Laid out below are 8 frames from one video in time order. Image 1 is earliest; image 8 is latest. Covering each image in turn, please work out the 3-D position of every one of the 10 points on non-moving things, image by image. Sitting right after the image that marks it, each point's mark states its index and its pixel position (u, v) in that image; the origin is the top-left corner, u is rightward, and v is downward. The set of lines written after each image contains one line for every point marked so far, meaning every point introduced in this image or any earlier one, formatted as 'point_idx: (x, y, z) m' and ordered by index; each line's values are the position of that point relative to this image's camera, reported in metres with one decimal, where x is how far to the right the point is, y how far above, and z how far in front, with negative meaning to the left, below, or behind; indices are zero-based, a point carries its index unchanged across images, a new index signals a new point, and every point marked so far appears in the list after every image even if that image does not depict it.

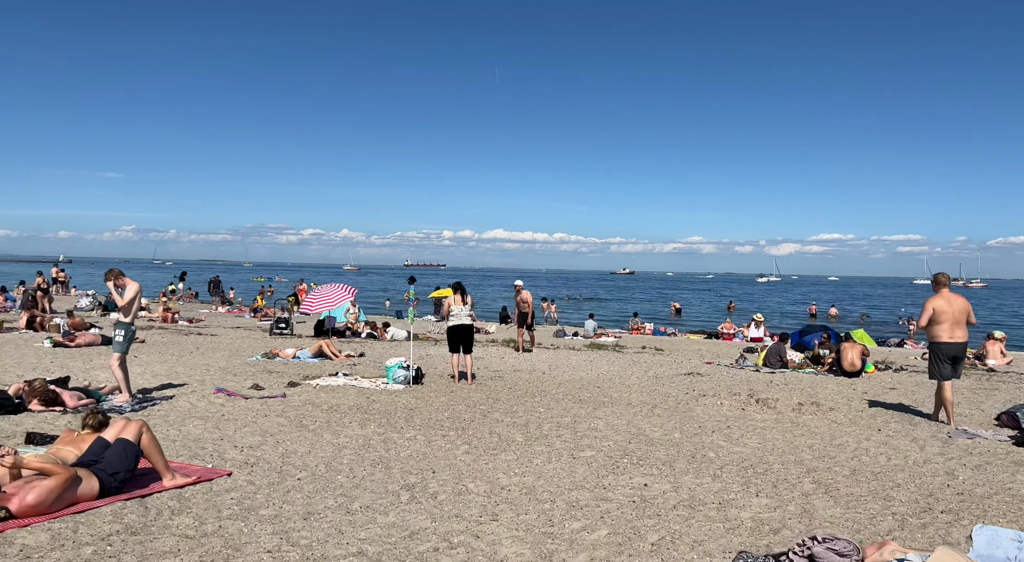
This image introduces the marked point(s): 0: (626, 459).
0: (+1.2, -1.8, +7.4) m
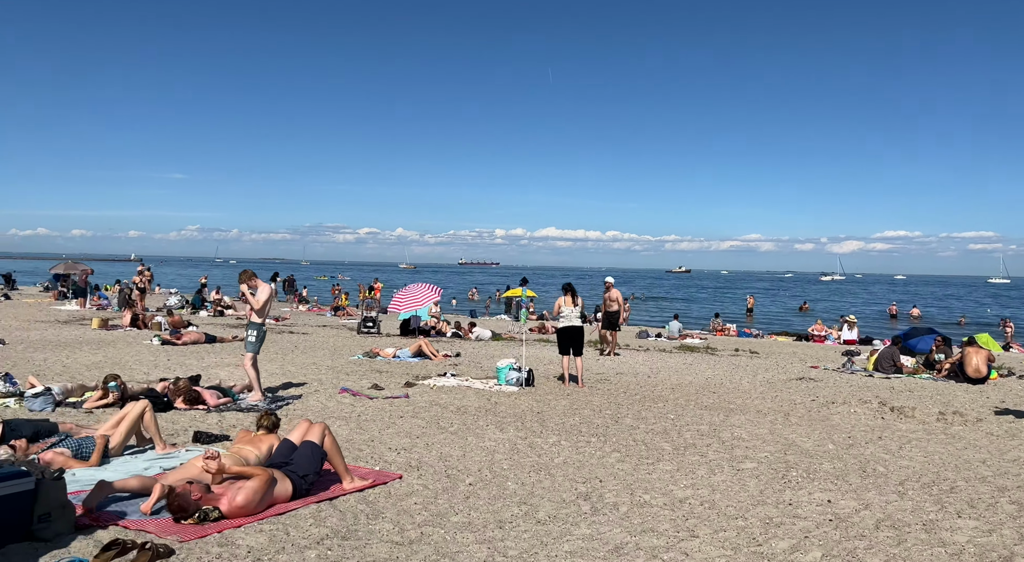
0: (+2.7, -1.9, +7.1) m
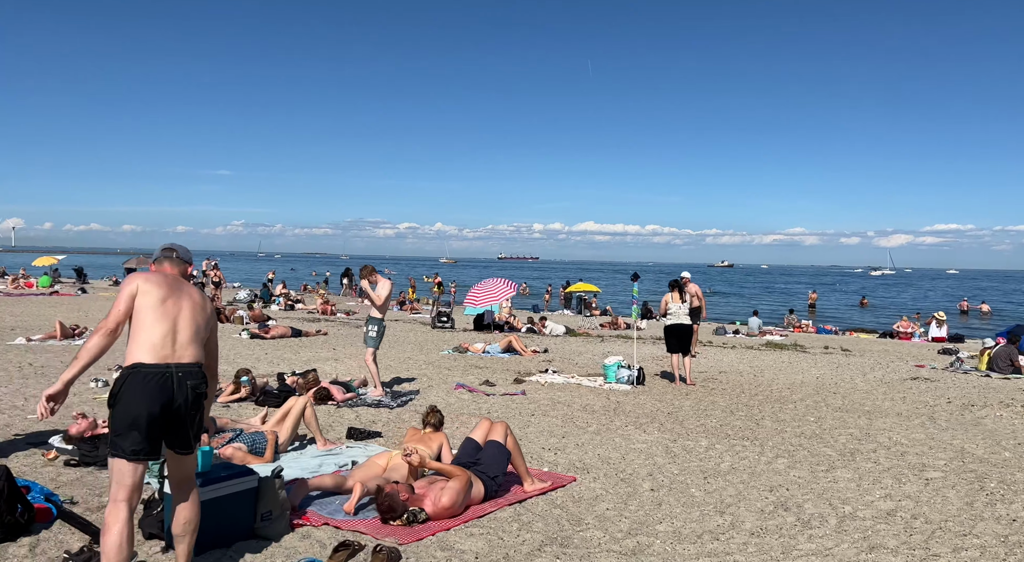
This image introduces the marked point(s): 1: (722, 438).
0: (+4.3, -1.8, +6.6) m
1: (+2.5, -1.9, +8.8) m
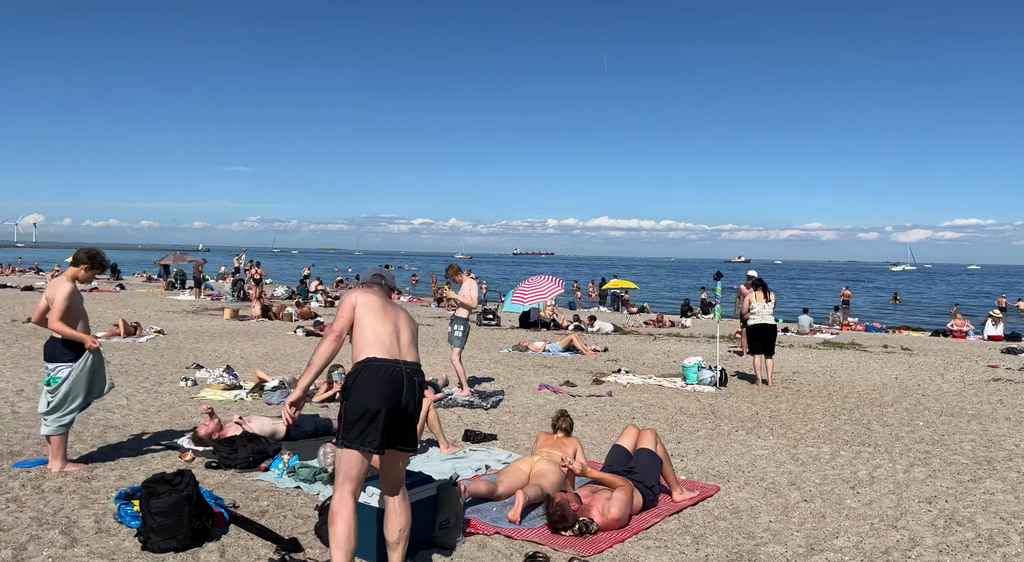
0: (+5.5, -1.9, +6.3) m
1: (+3.8, -1.9, +8.6) m
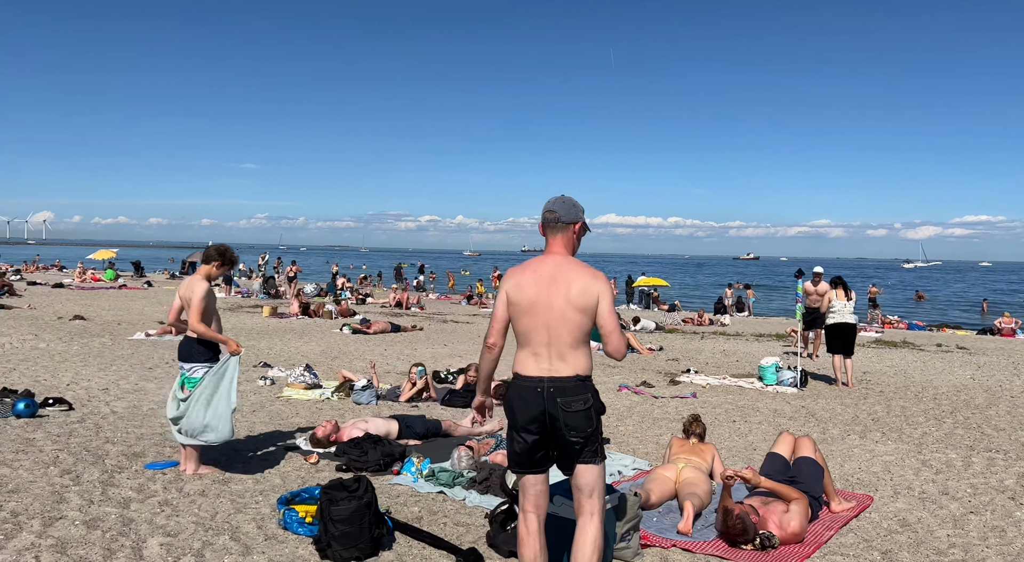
0: (+6.7, -1.8, +5.9) m
1: (+5.1, -1.9, +8.2) m
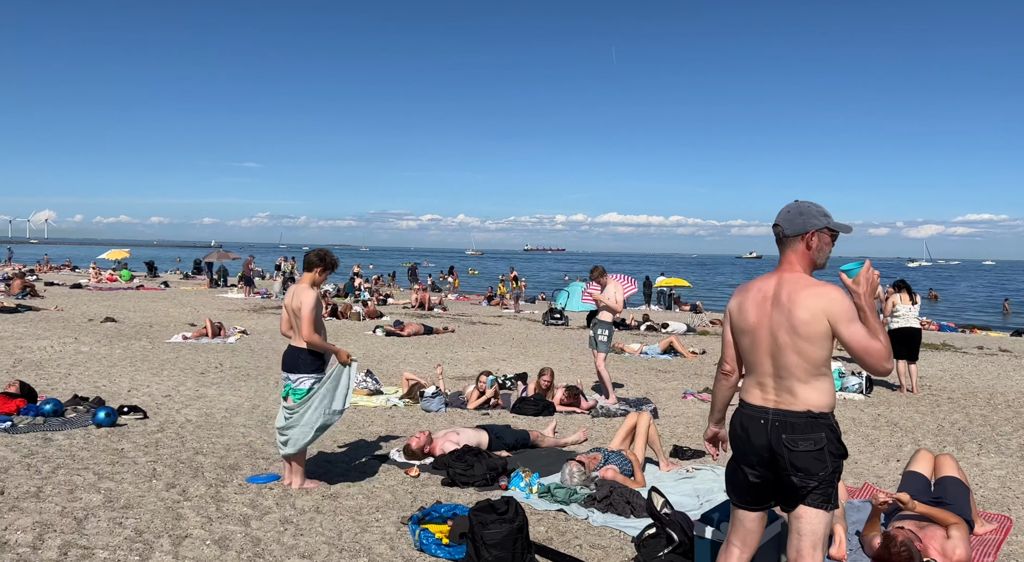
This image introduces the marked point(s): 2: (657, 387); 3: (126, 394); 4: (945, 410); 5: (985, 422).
0: (+7.6, -1.9, +5.5) m
1: (+6.0, -2.0, +7.9) m
2: (+2.9, -2.1, +14.8) m
3: (-6.3, -1.8, +12.0) m
4: (+7.2, -2.1, +12.1) m
5: (+7.1, -2.1, +10.9) m
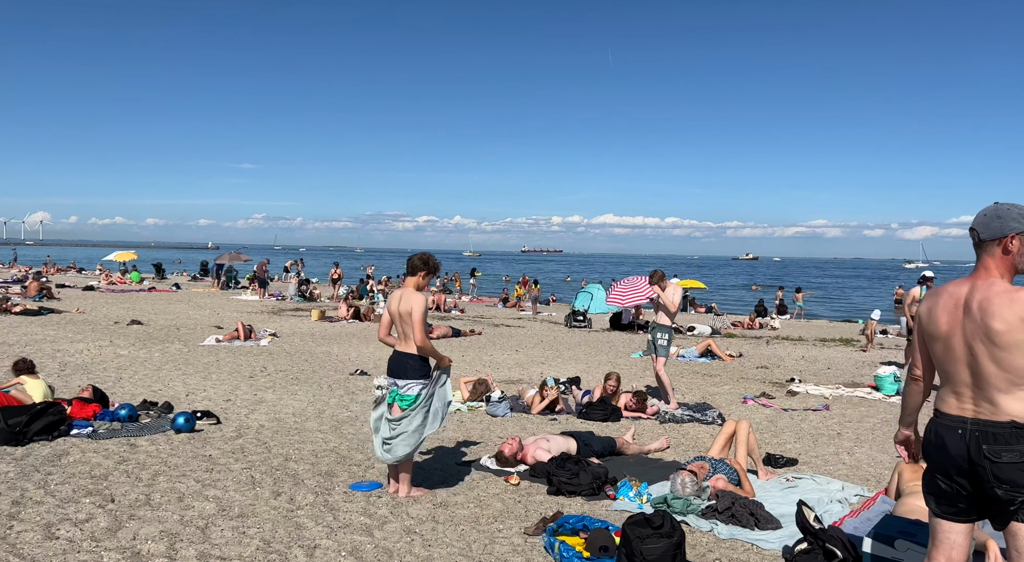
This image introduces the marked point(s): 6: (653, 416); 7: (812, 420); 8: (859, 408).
0: (+8.4, -1.9, +5.2) m
1: (+6.9, -2.0, +7.6) m
2: (+3.9, -2.2, +14.6) m
3: (-5.3, -1.9, +12.0) m
4: (+8.1, -2.2, +11.8) m
5: (+8.0, -2.1, +10.6) m
6: (+2.1, -2.0, +11.0) m
7: (+4.5, -2.1, +11.1) m
8: (+6.0, -2.1, +12.7) m
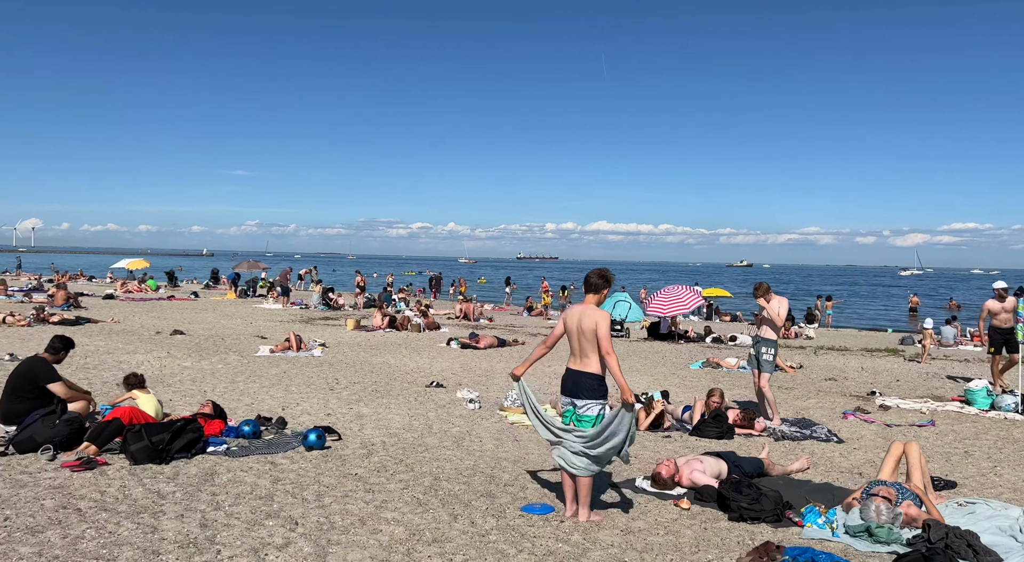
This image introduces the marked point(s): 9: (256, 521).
0: (+9.8, -2.1, +4.8) m
1: (+8.4, -2.2, +7.3) m
2: (+5.6, -2.4, +14.3) m
3: (-3.7, -2.1, +12.0) m
4: (+9.7, -2.4, +11.4) m
5: (+9.6, -2.3, +10.2) m
6: (+3.7, -2.2, +10.8) m
7: (+6.1, -2.3, +10.8) m
8: (+7.6, -2.3, +12.3) m
9: (-1.9, -1.8, +5.5) m
